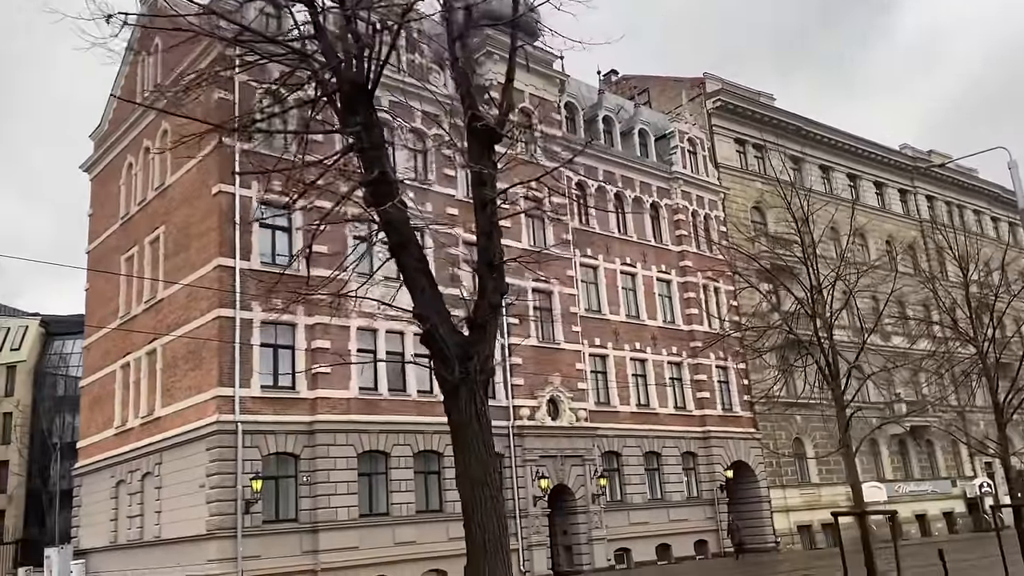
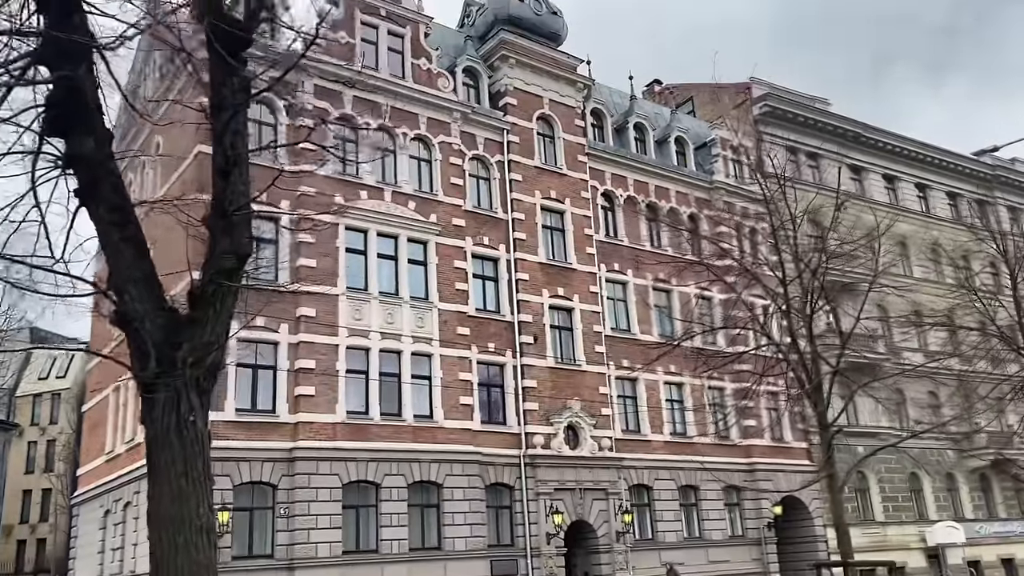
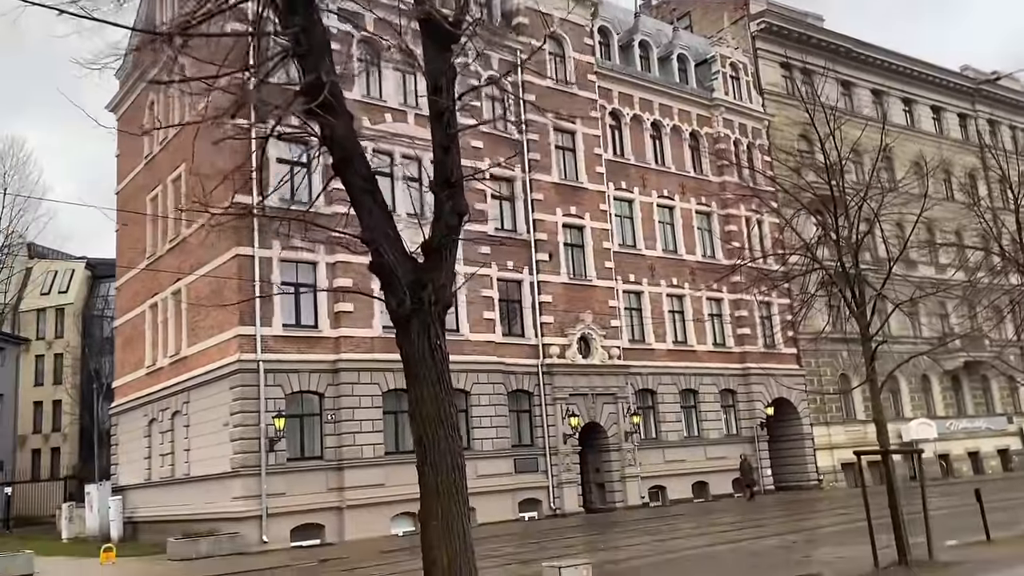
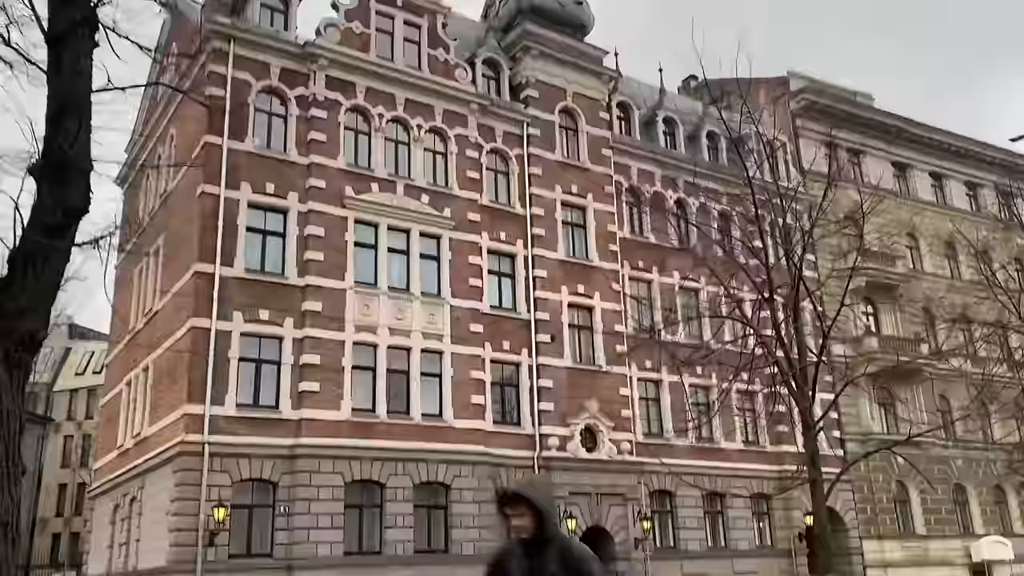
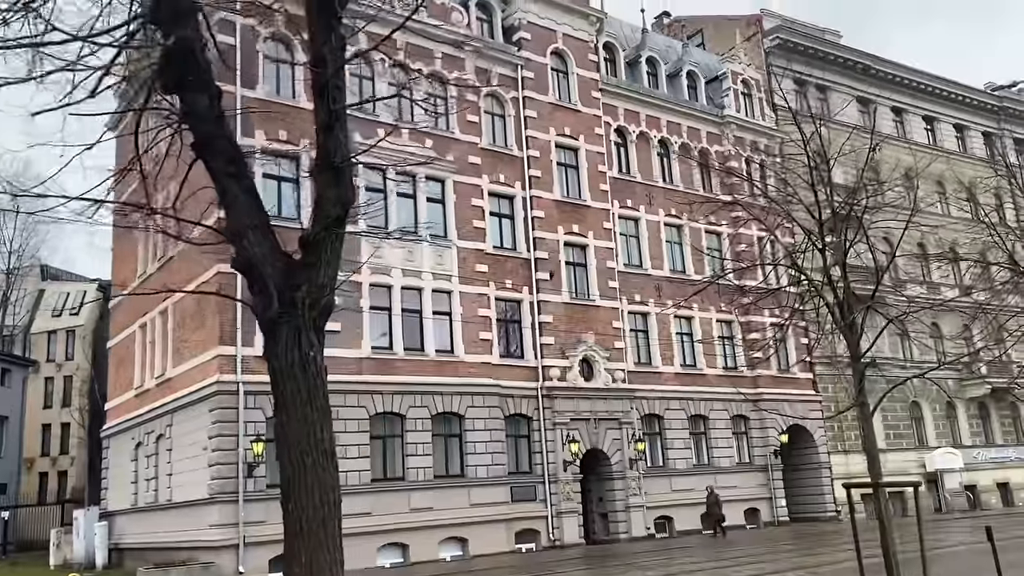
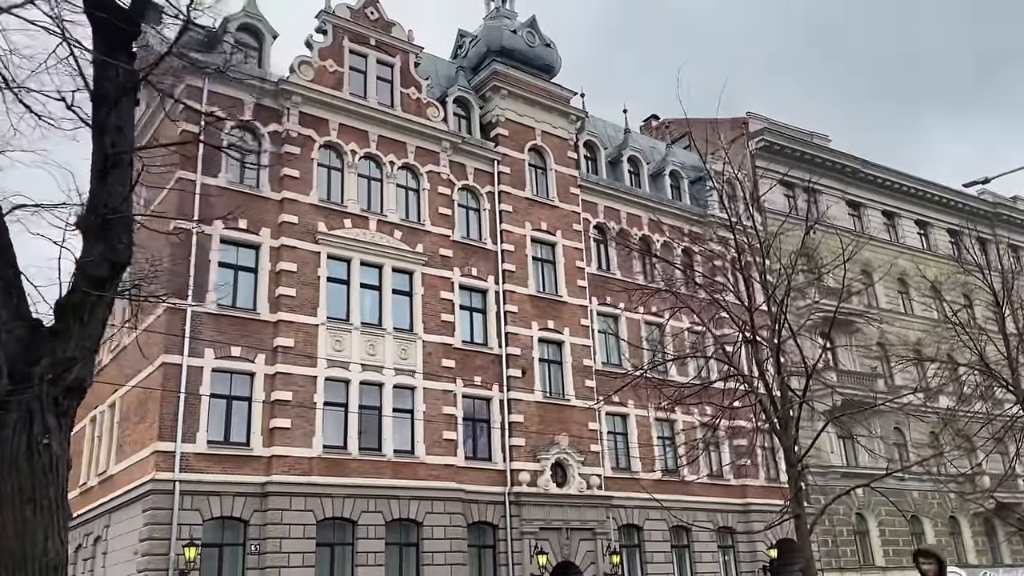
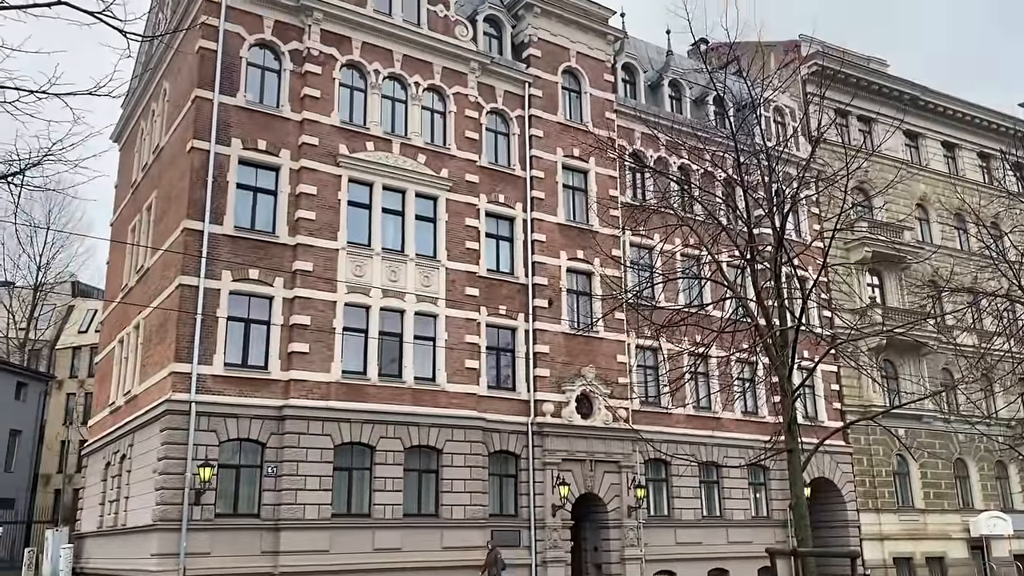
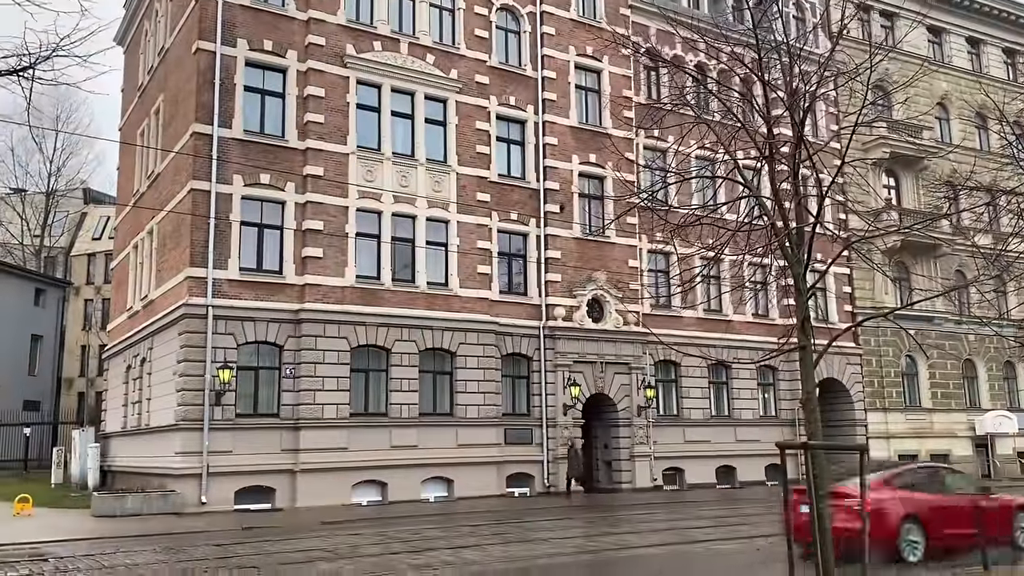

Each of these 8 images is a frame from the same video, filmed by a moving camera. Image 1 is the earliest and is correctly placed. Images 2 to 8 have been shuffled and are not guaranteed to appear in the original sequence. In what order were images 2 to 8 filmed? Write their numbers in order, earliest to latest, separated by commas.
3, 5, 2, 6, 4, 8, 7
